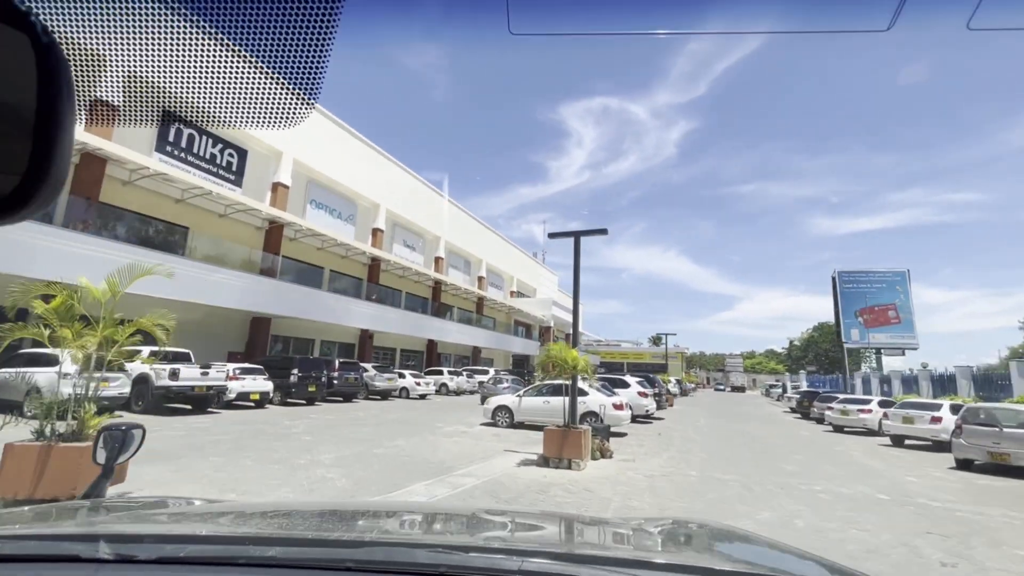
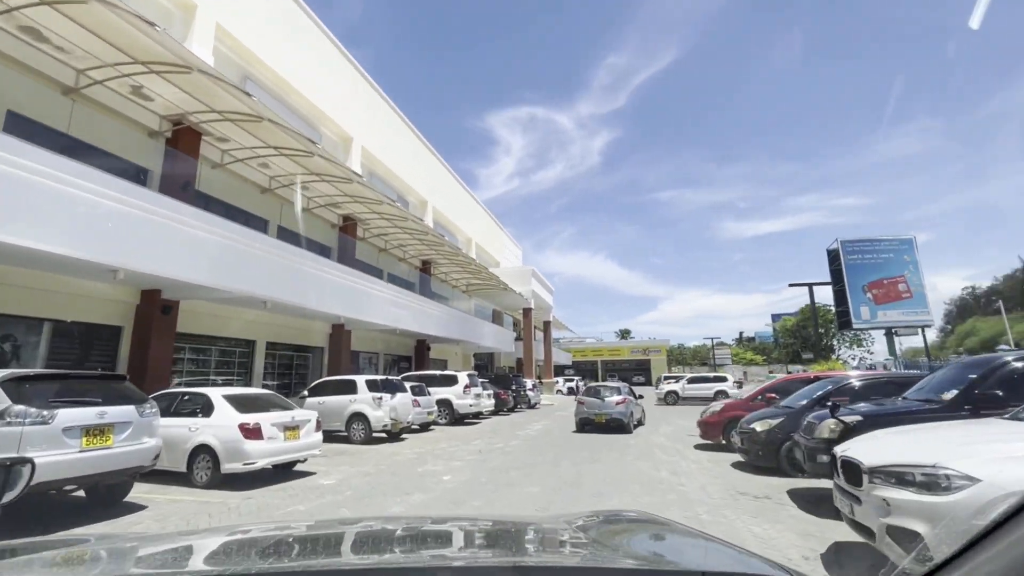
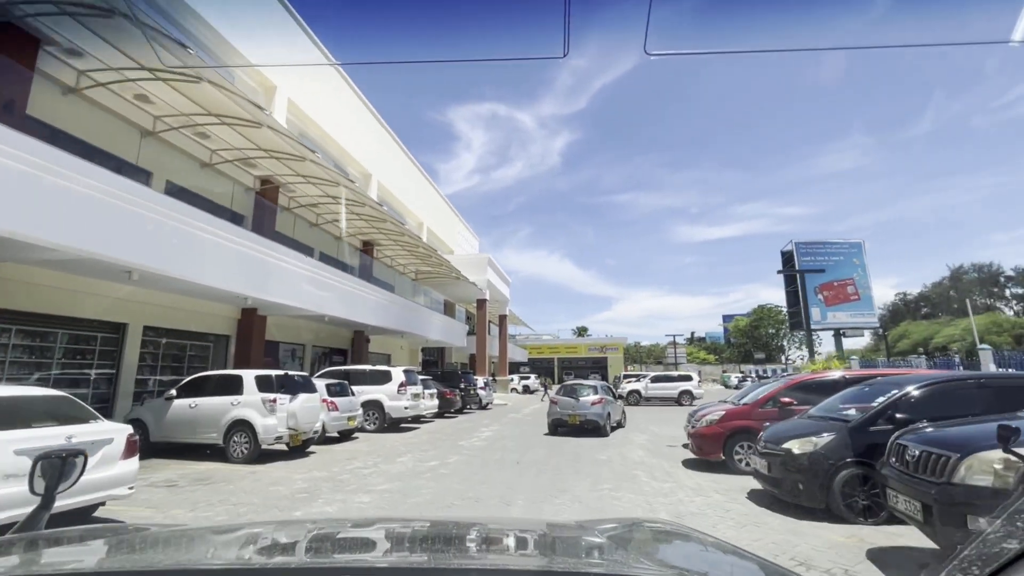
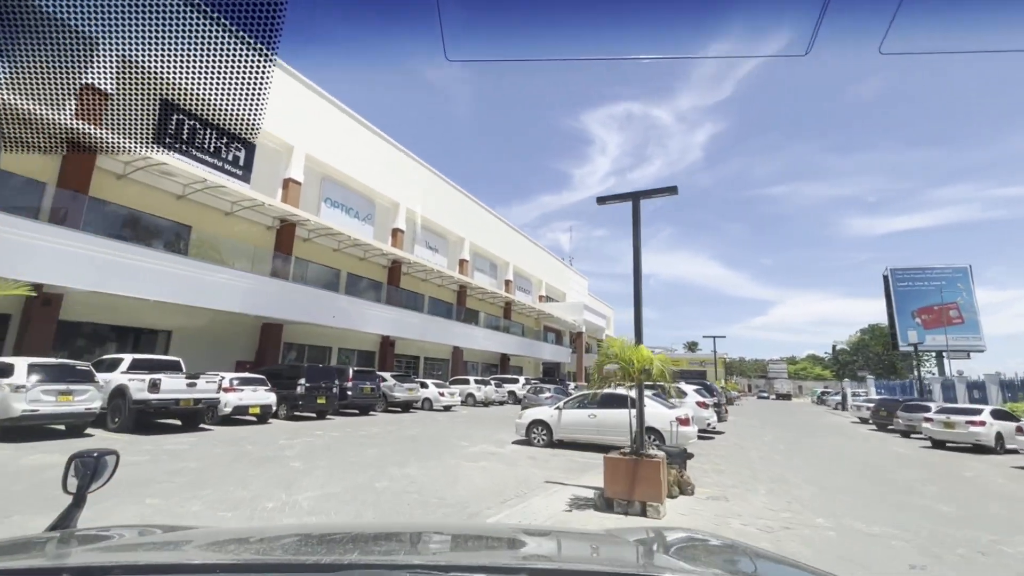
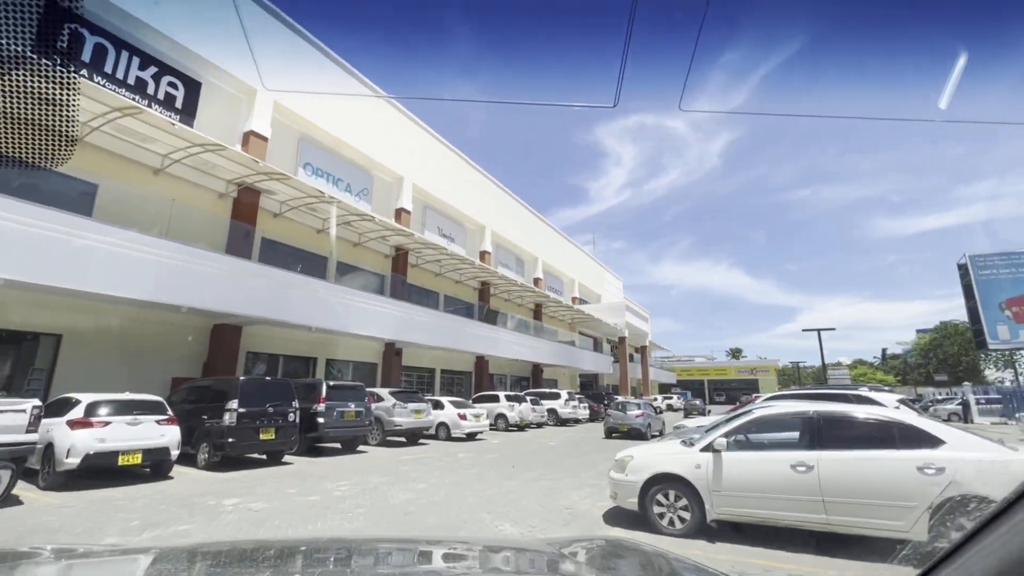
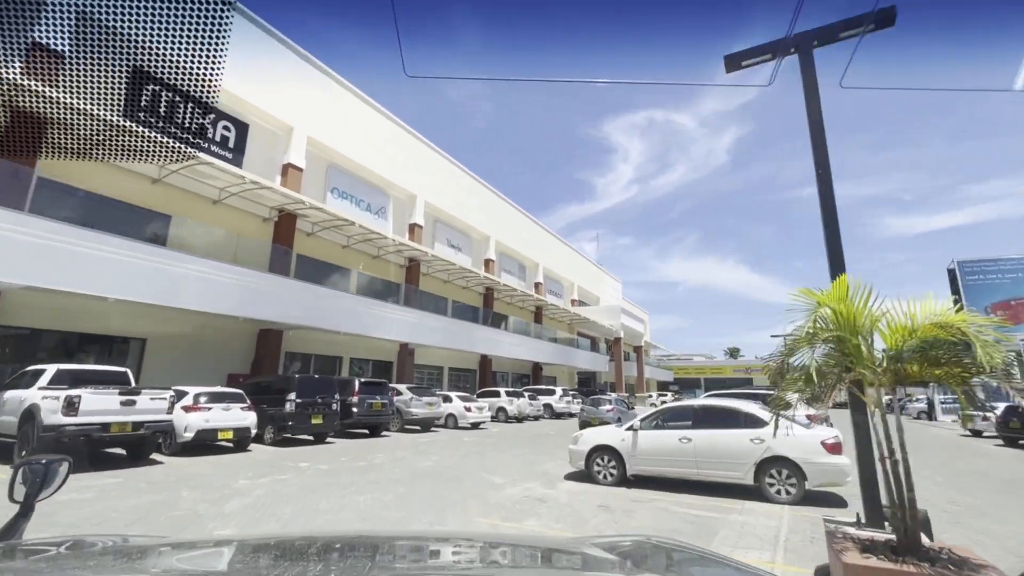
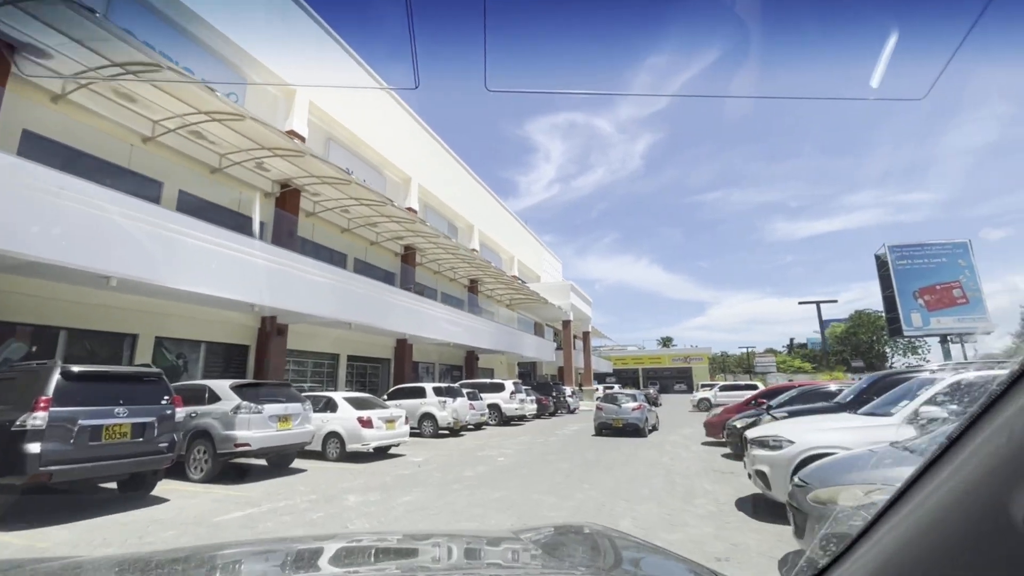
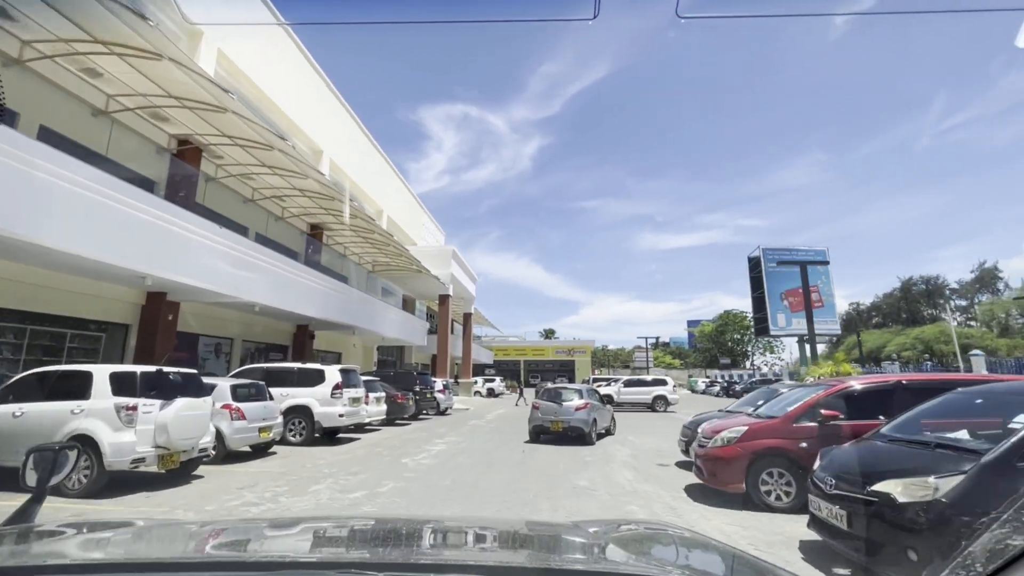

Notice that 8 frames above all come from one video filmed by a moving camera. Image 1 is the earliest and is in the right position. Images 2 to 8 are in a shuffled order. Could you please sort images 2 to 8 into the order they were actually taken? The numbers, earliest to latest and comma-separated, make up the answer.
4, 6, 5, 7, 2, 3, 8
